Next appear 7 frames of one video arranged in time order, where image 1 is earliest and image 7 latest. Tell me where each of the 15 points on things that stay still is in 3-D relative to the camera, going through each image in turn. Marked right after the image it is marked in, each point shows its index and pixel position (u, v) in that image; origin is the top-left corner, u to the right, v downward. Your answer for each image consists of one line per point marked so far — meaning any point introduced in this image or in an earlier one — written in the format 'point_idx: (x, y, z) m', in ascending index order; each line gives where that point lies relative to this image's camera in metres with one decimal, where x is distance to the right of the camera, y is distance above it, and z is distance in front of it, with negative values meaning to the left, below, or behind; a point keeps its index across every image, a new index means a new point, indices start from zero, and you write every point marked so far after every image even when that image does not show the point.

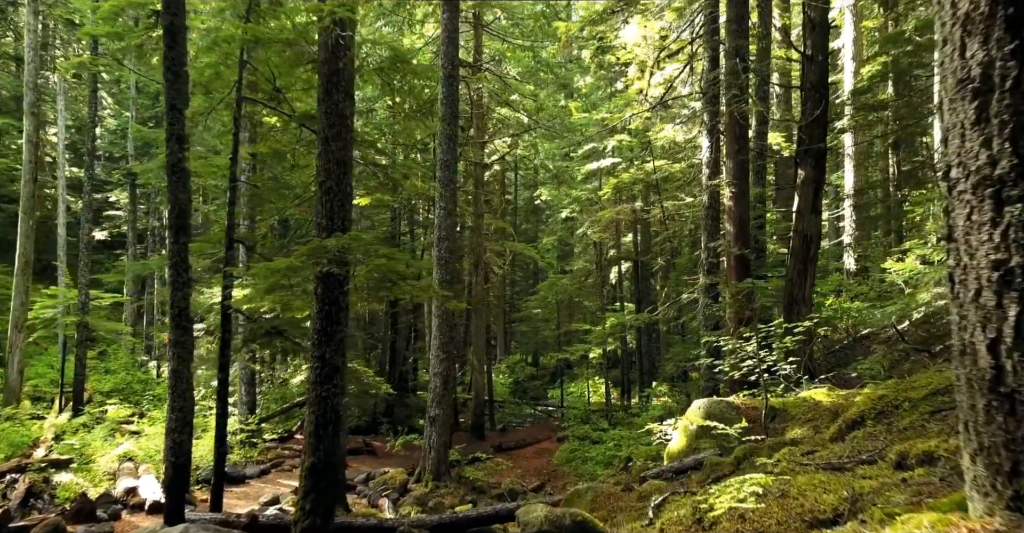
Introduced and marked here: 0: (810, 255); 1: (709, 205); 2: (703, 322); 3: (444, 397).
0: (+4.9, +0.2, +13.5) m
1: (+3.6, +1.1, +15.1) m
2: (+3.5, -1.0, +15.0) m
3: (-1.4, -2.7, +17.0) m
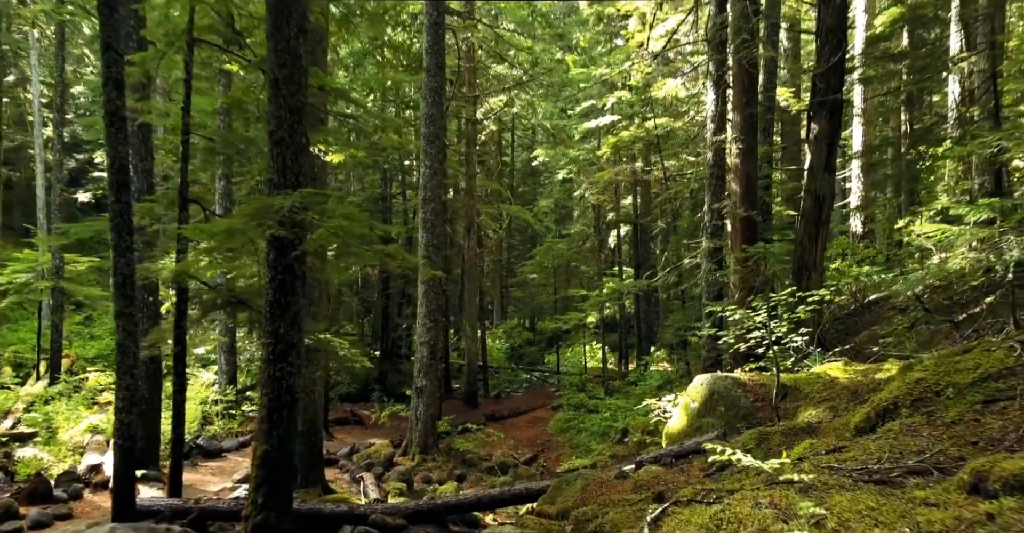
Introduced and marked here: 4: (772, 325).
0: (+4.7, +0.8, +12.5) m
1: (+3.5, +1.8, +14.1) m
2: (+3.3, -0.4, +14.0) m
3: (-1.6, -2.0, +16.1) m
4: (+3.0, -0.7, +9.6) m
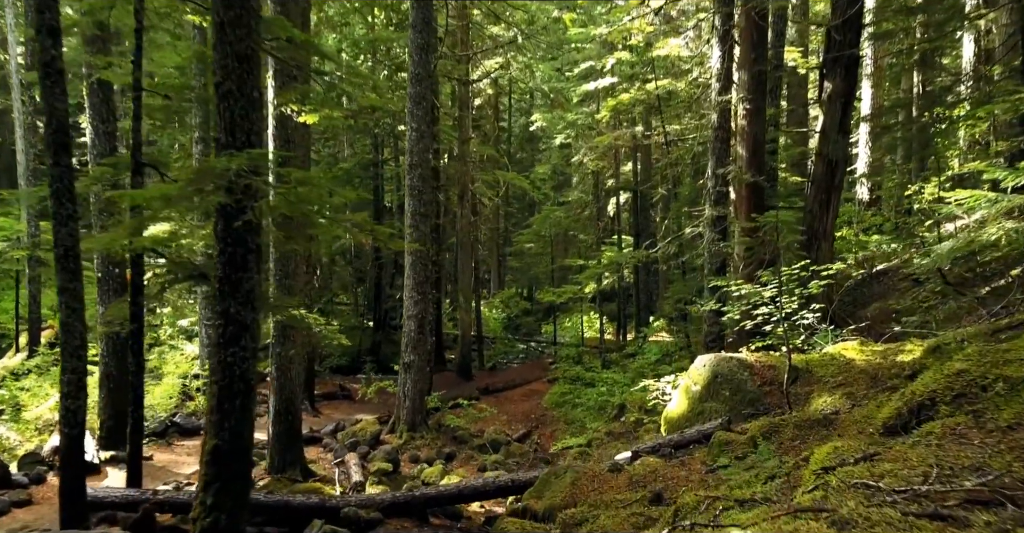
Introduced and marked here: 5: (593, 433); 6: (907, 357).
0: (+4.6, +1.2, +11.6) m
1: (+3.3, +2.3, +13.2) m
2: (+3.2, +0.1, +13.2) m
3: (-1.7, -1.4, +15.4) m
4: (+2.9, -0.4, +8.8) m
5: (+1.5, -3.1, +15.3) m
6: (+3.7, -0.9, +7.7) m
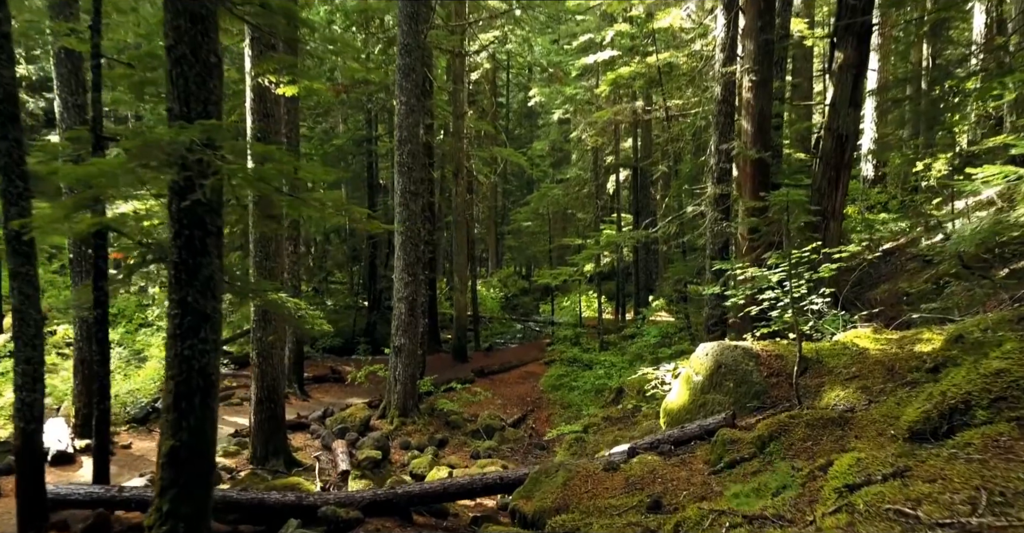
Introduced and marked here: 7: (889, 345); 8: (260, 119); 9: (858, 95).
0: (+4.5, +1.4, +11.0) m
1: (+3.2, +2.6, +12.5) m
2: (+3.1, +0.4, +12.7) m
3: (-1.8, -1.0, +14.9) m
4: (+2.8, -0.2, +8.3) m
5: (+1.4, -2.7, +14.8) m
6: (+3.6, -0.7, +7.1) m
7: (+3.4, -0.7, +7.5) m
8: (-3.3, +1.9, +10.7) m
9: (+4.6, +2.3, +10.8) m
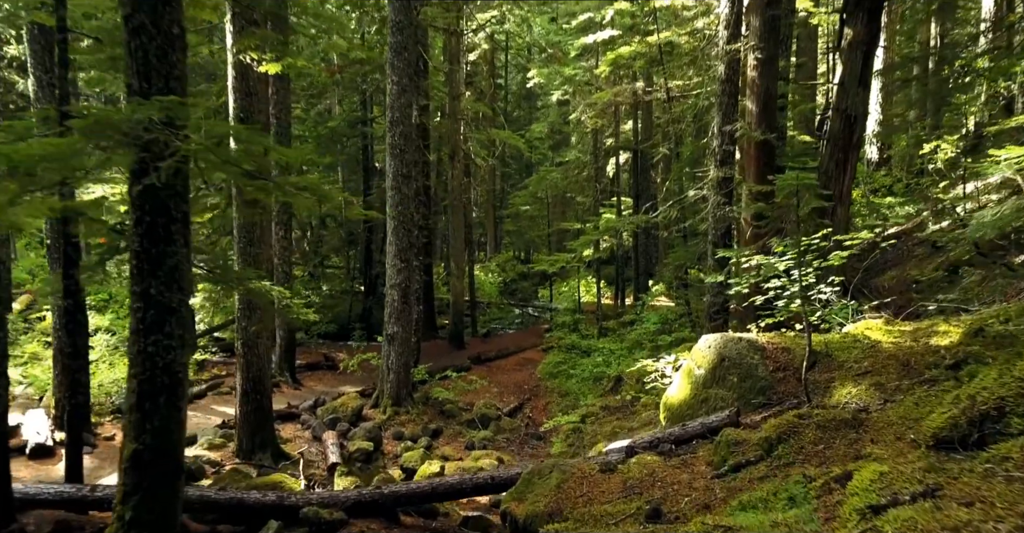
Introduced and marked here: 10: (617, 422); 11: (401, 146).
0: (+4.4, +1.6, +10.6) m
1: (+3.1, +2.8, +12.1) m
2: (+3.0, +0.6, +12.2) m
3: (-1.9, -0.8, +14.5) m
4: (+2.7, -0.1, +7.8) m
5: (+1.3, -2.5, +14.4) m
6: (+3.5, -0.6, +6.7) m
7: (+3.4, -0.6, +7.1) m
8: (-3.3, +2.1, +10.2) m
9: (+4.5, +2.4, +10.4) m
10: (+1.6, -2.4, +12.7) m
11: (-1.9, +2.1, +14.1) m
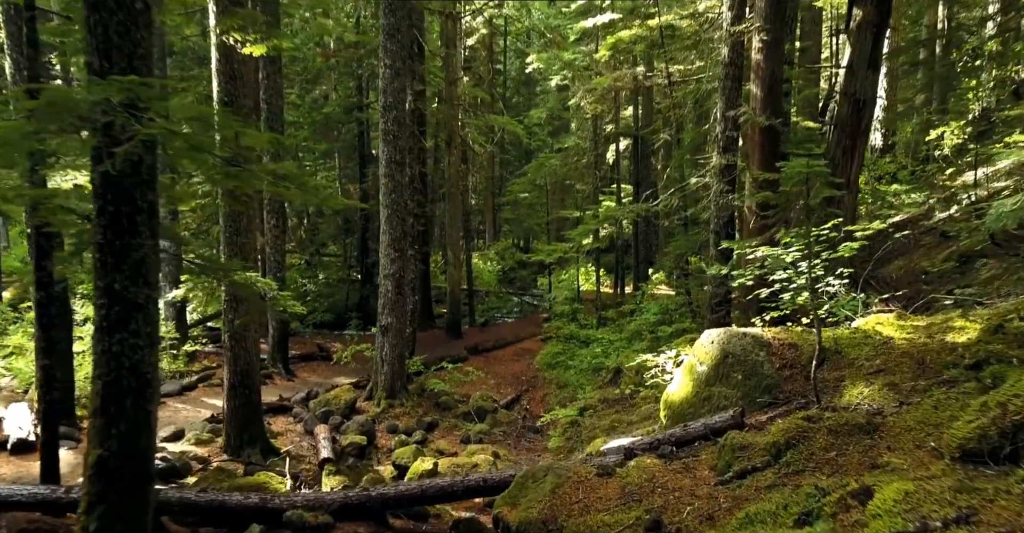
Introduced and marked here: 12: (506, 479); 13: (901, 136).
0: (+4.3, +1.7, +10.2) m
1: (+3.1, +2.9, +11.7) m
2: (+2.9, +0.7, +11.9) m
3: (-2.0, -0.6, +14.1) m
4: (+2.7, 0.0, +7.5) m
5: (+1.3, -2.3, +14.1) m
6: (+3.5, -0.5, +6.4) m
7: (+3.3, -0.6, +6.7) m
8: (-3.4, +2.2, +9.8) m
9: (+4.4, +2.5, +10.0) m
10: (+1.6, -2.3, +12.4) m
11: (-2.0, +2.2, +13.7) m
12: (0.0, -1.8, +7.2) m
13: (+8.8, +3.0, +18.6) m
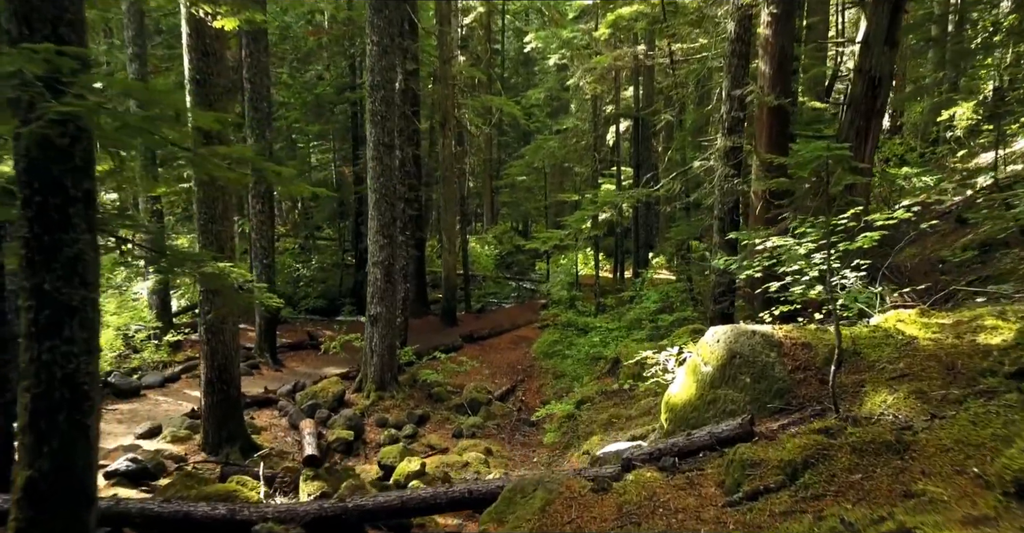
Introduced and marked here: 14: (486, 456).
0: (+4.2, +1.9, +9.6) m
1: (+3.0, +3.1, +11.0) m
2: (+2.8, +0.9, +11.3) m
3: (-2.0, -0.4, +13.5) m
4: (+2.6, +0.1, +6.9) m
5: (+1.2, -2.1, +13.6) m
6: (+3.4, -0.5, +5.8) m
7: (+3.2, -0.5, +6.2) m
8: (-3.5, +2.3, +9.2) m
9: (+4.4, +2.7, +9.3) m
10: (+1.5, -2.1, +11.8) m
11: (-2.0, +2.4, +13.1) m
12: (-0.1, -1.8, +6.6) m
13: (+8.7, +3.3, +17.9) m
14: (-0.3, -2.6, +11.2) m
